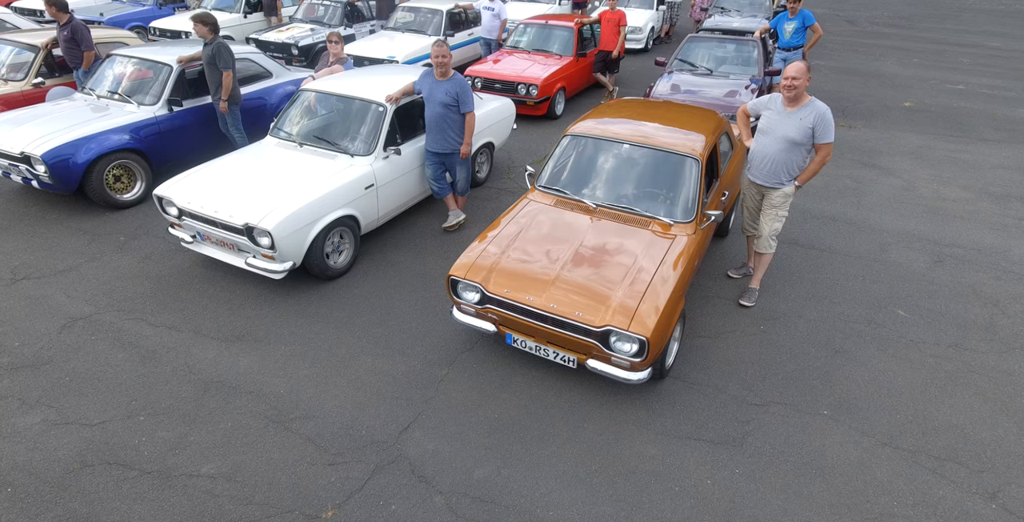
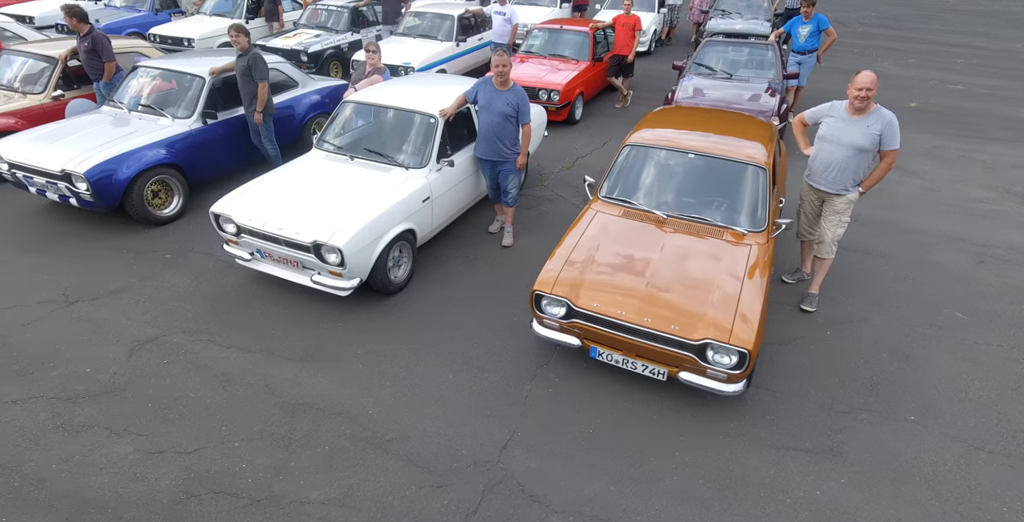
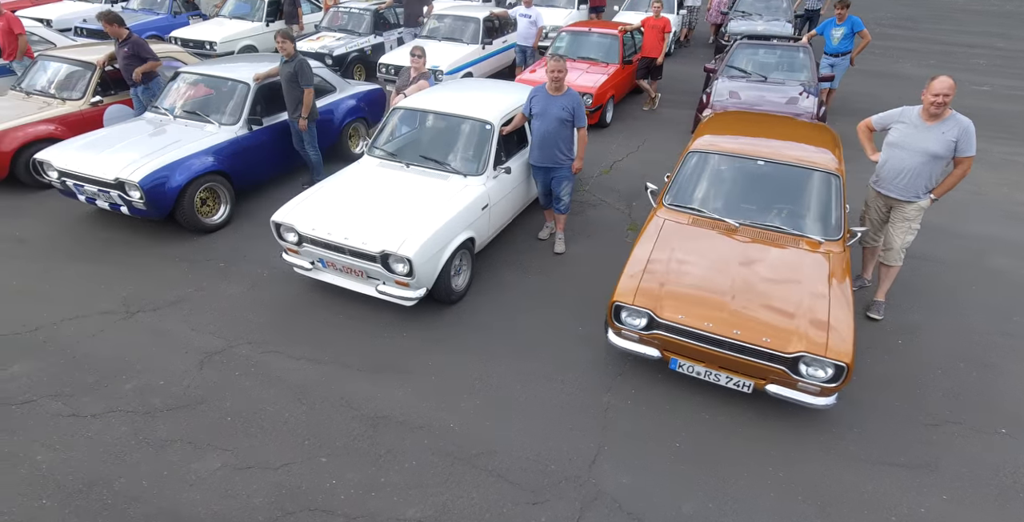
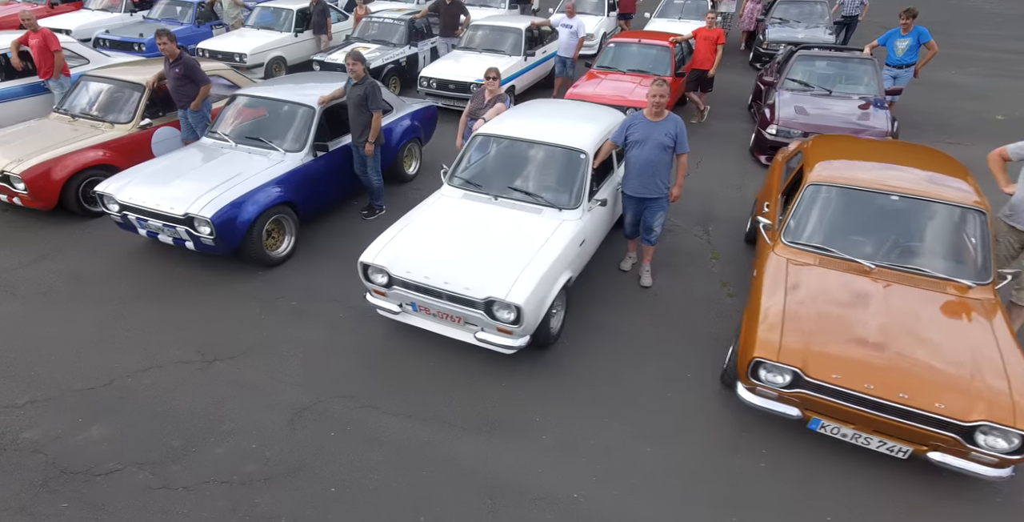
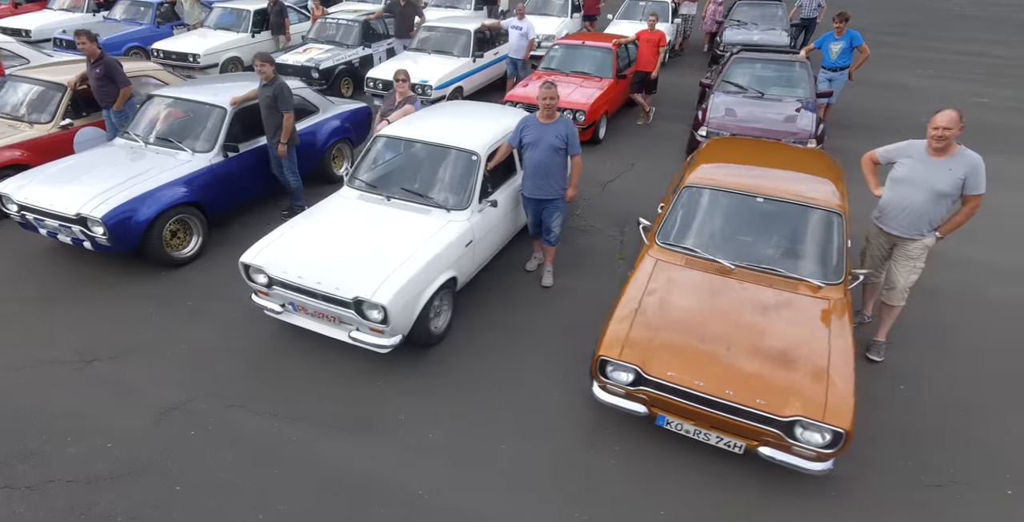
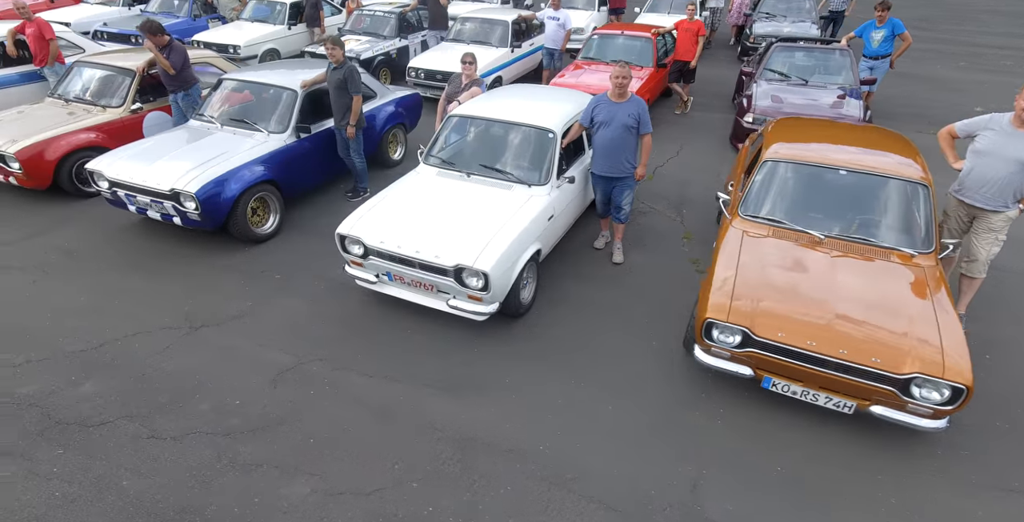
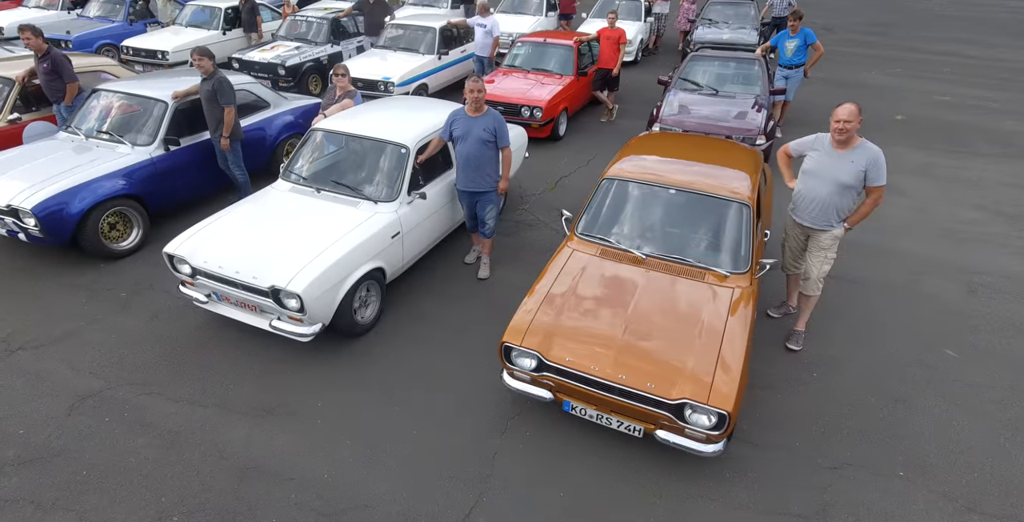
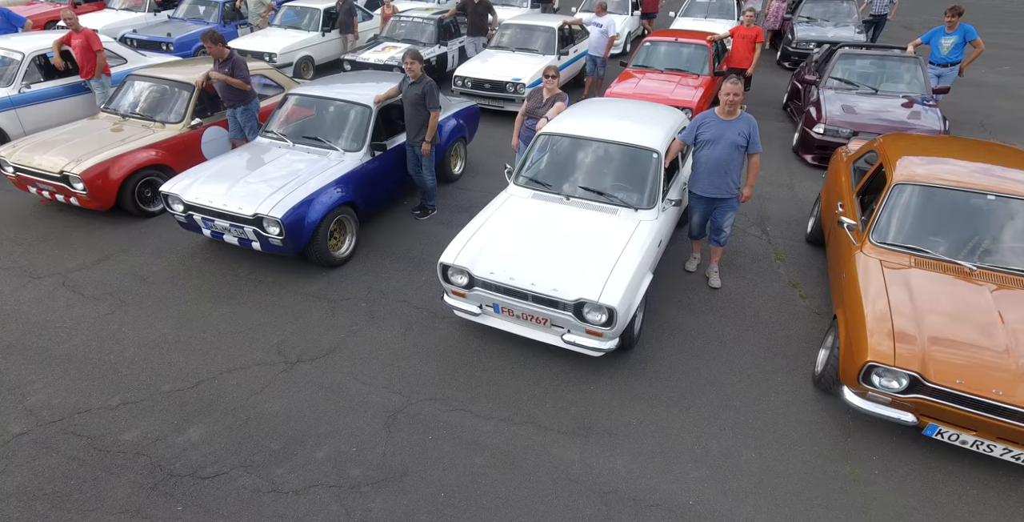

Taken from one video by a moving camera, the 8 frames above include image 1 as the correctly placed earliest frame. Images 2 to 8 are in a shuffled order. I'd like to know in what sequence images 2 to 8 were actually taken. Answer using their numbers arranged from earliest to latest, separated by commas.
2, 3, 6, 8, 4, 5, 7
